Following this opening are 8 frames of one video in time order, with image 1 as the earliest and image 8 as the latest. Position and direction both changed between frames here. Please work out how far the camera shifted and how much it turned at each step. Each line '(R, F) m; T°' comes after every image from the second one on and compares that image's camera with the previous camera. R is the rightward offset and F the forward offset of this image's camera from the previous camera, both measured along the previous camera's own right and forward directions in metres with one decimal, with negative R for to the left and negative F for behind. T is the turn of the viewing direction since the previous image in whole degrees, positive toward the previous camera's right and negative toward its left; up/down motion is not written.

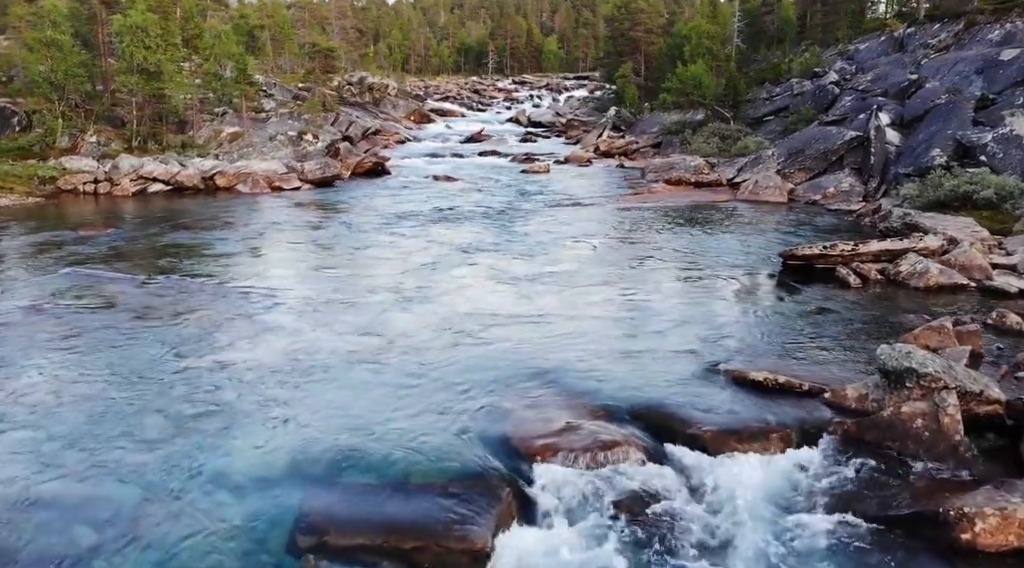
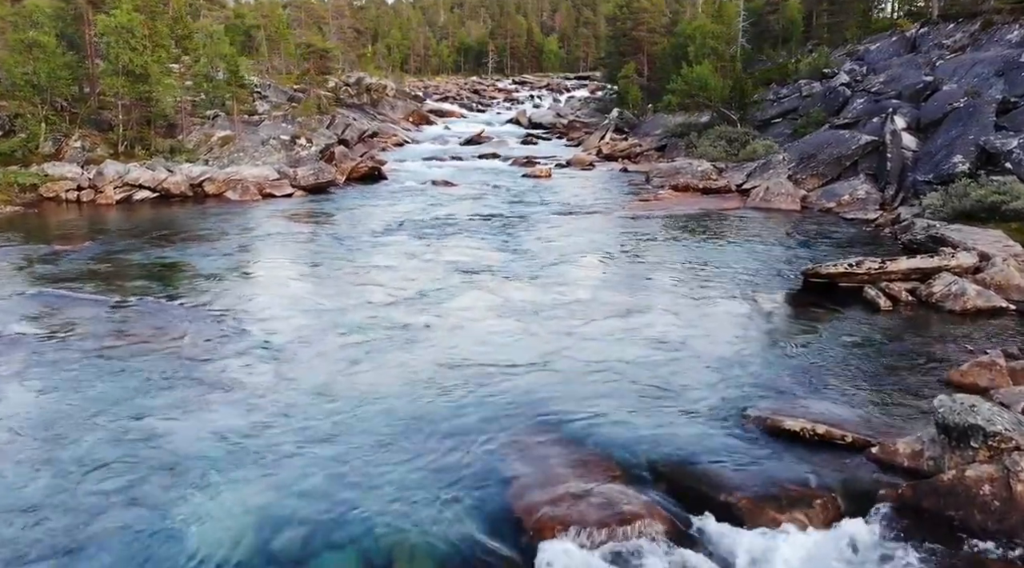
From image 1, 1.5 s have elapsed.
(0.0, +1.6) m; 0°
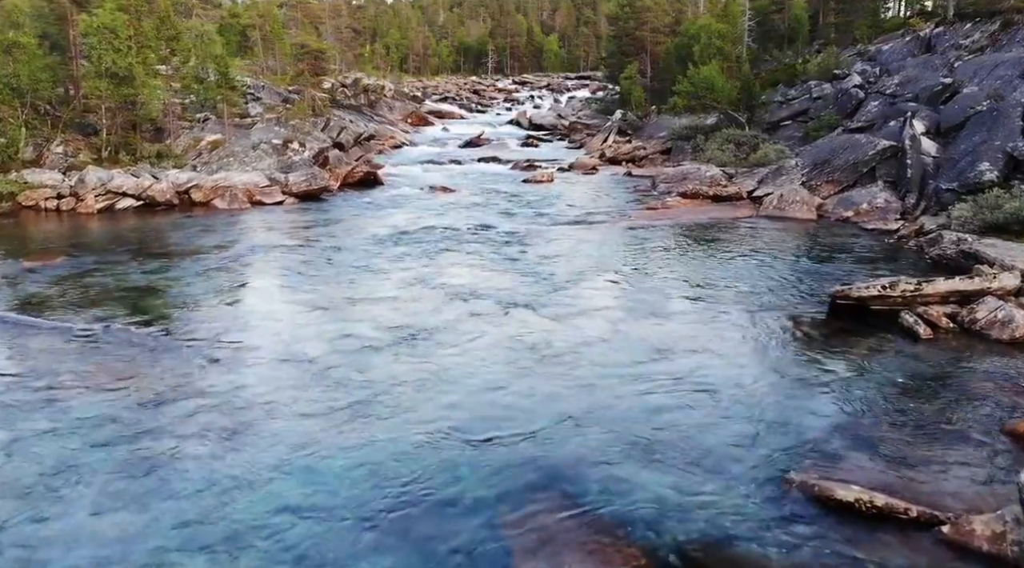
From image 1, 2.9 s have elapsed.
(-0.1, +1.8) m; 0°
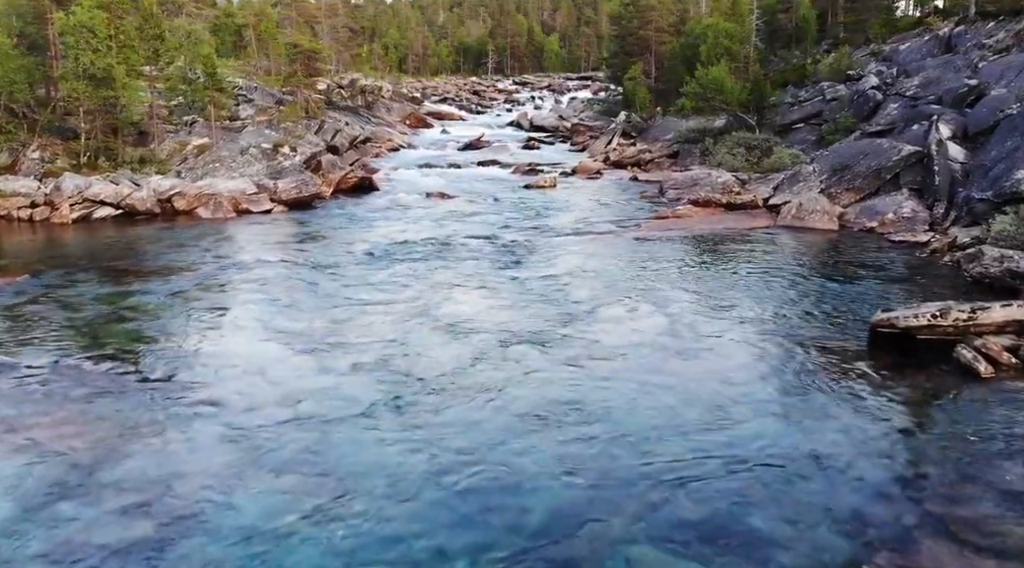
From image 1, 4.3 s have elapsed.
(-0.1, +2.1) m; 0°
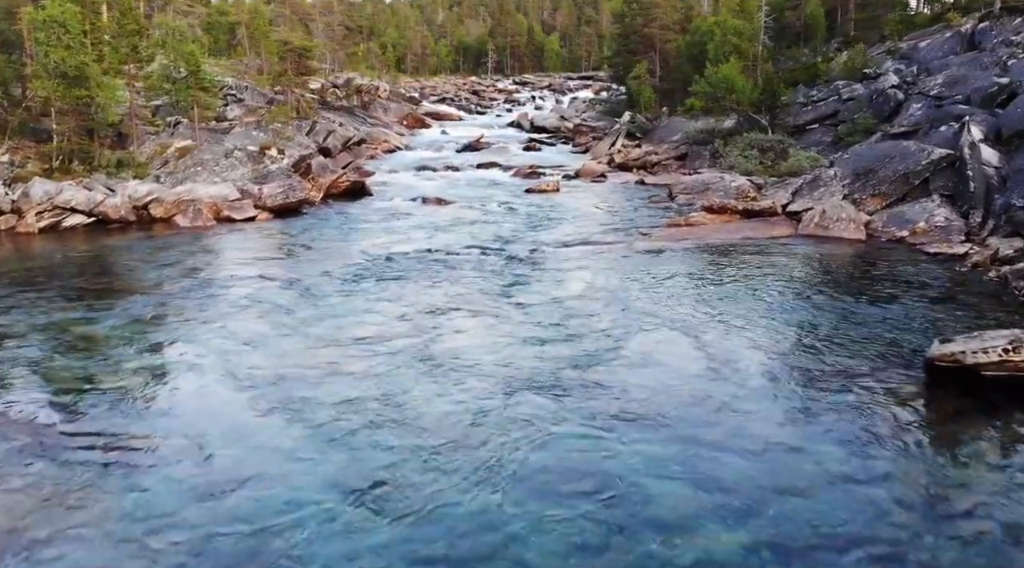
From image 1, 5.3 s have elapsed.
(-0.1, +2.4) m; 0°
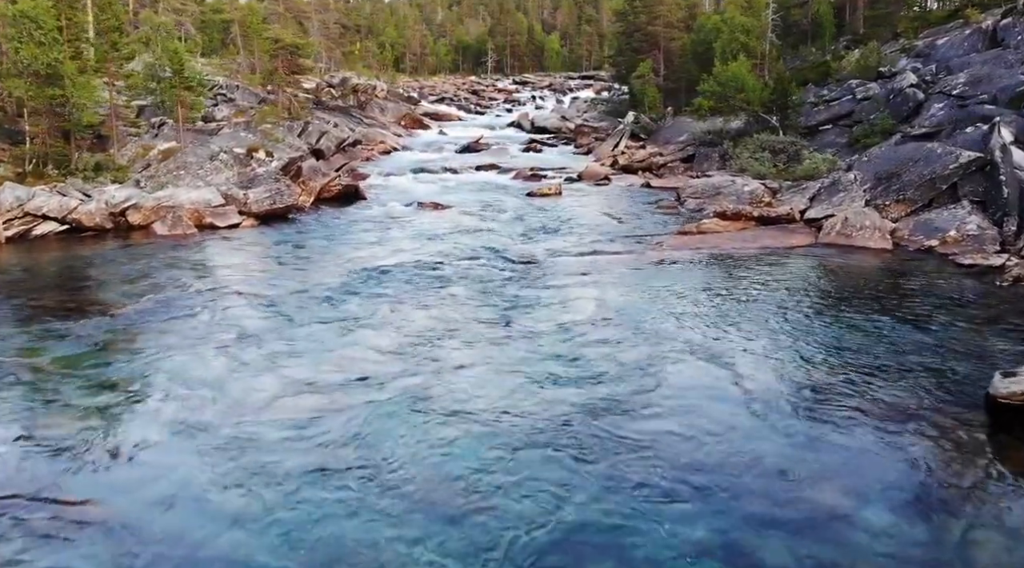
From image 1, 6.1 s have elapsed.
(0.0, +2.0) m; 0°
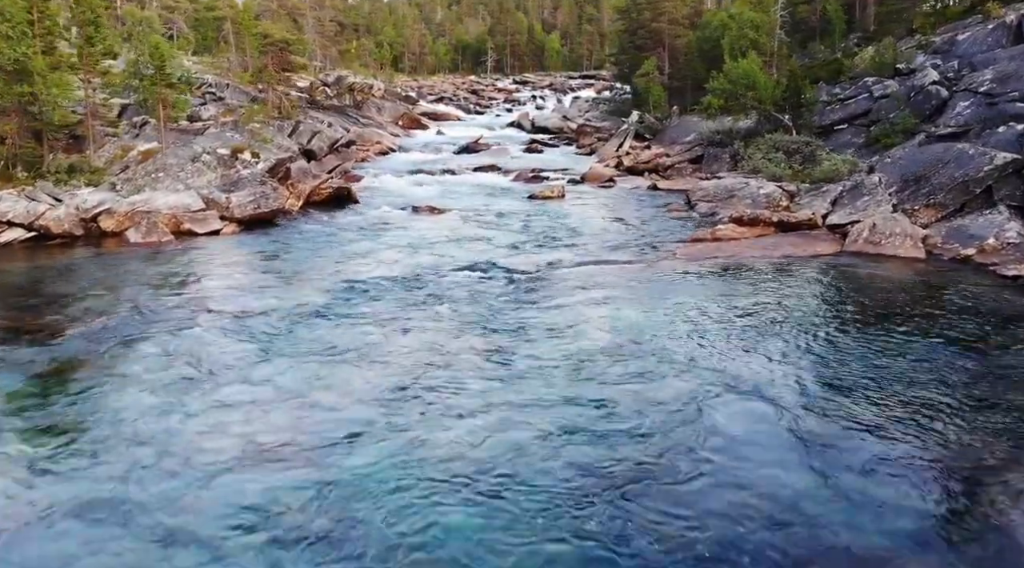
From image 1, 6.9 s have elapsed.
(0.0, +2.2) m; 0°
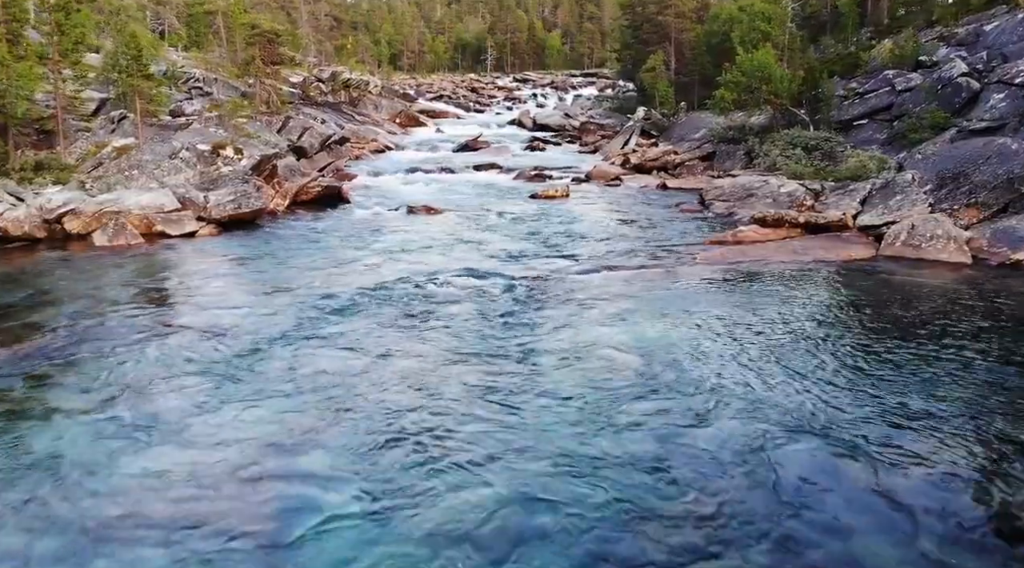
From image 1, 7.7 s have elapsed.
(-0.1, +2.5) m; 0°
